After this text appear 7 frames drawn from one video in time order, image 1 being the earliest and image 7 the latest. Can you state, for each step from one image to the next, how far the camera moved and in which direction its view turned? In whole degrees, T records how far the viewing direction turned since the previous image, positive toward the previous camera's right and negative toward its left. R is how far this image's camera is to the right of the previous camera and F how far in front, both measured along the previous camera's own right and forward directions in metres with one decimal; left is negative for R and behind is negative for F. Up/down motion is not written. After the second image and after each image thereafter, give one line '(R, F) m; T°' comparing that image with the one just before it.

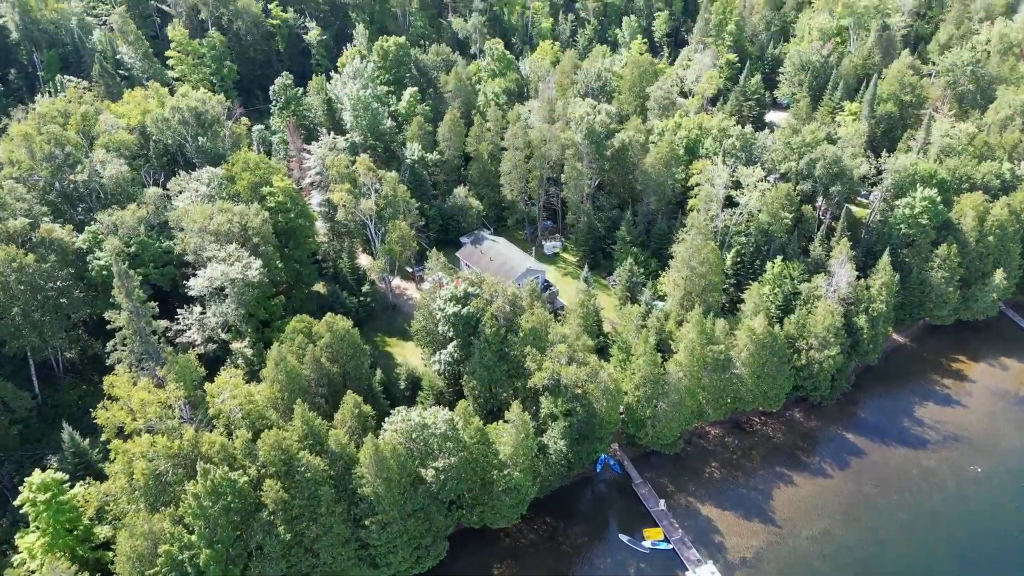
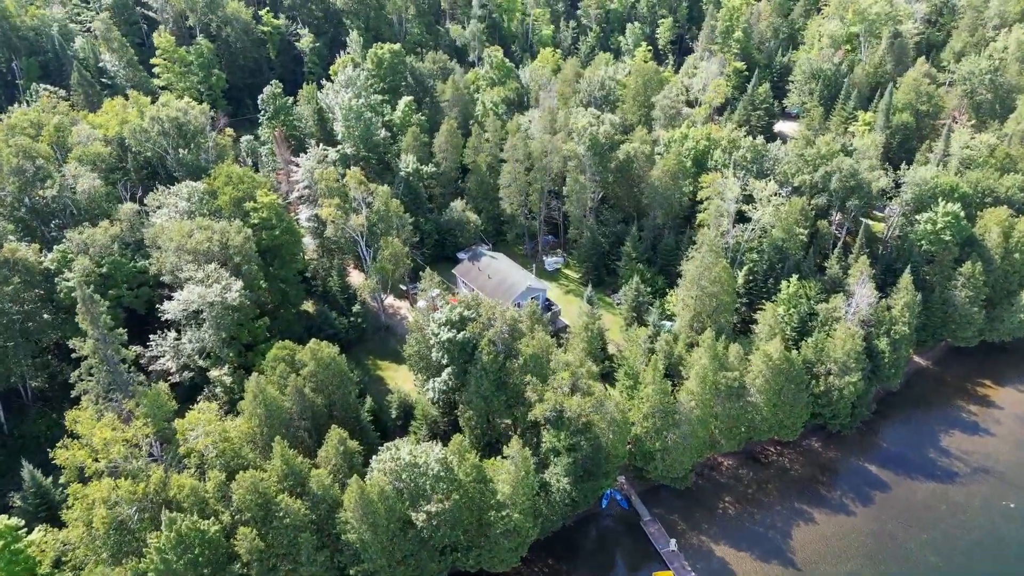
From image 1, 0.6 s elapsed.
(0.0, +4.2) m; 0°
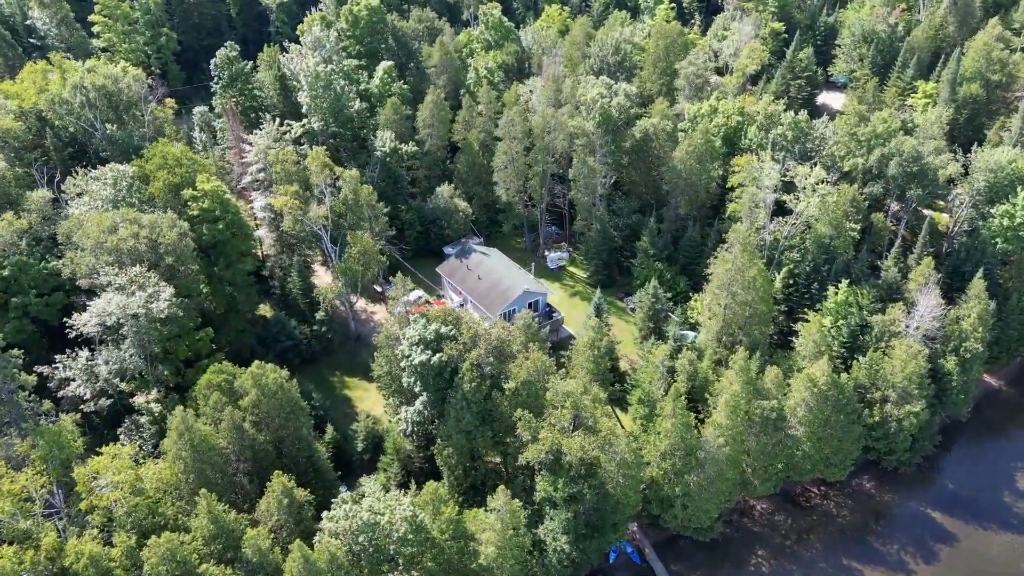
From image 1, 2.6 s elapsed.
(+1.4, +11.3) m; -1°
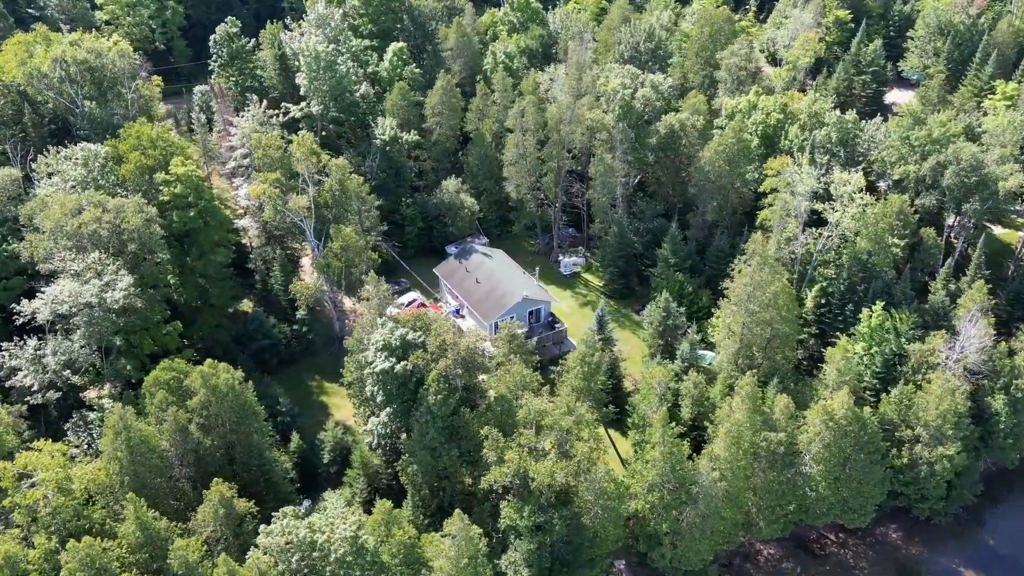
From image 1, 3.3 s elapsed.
(+5.6, +5.2) m; -6°
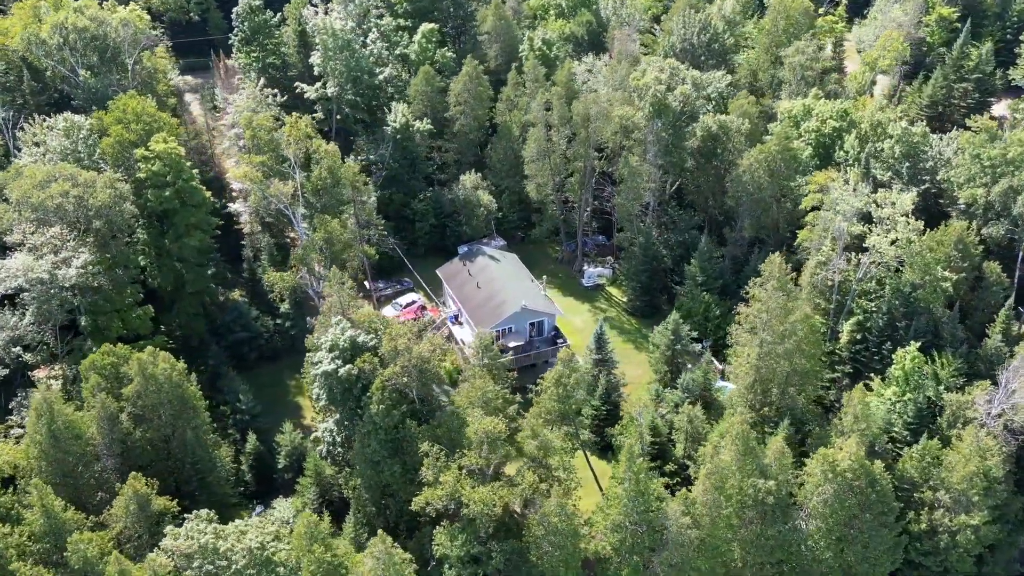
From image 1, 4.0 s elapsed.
(+7.3, +5.0) m; -9°
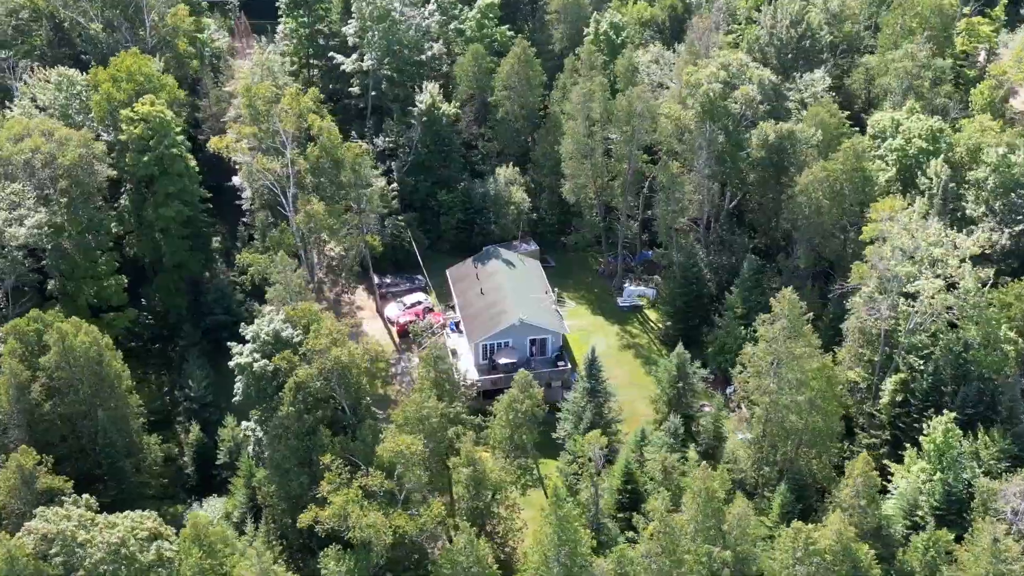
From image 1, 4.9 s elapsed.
(+9.0, +6.2) m; -12°
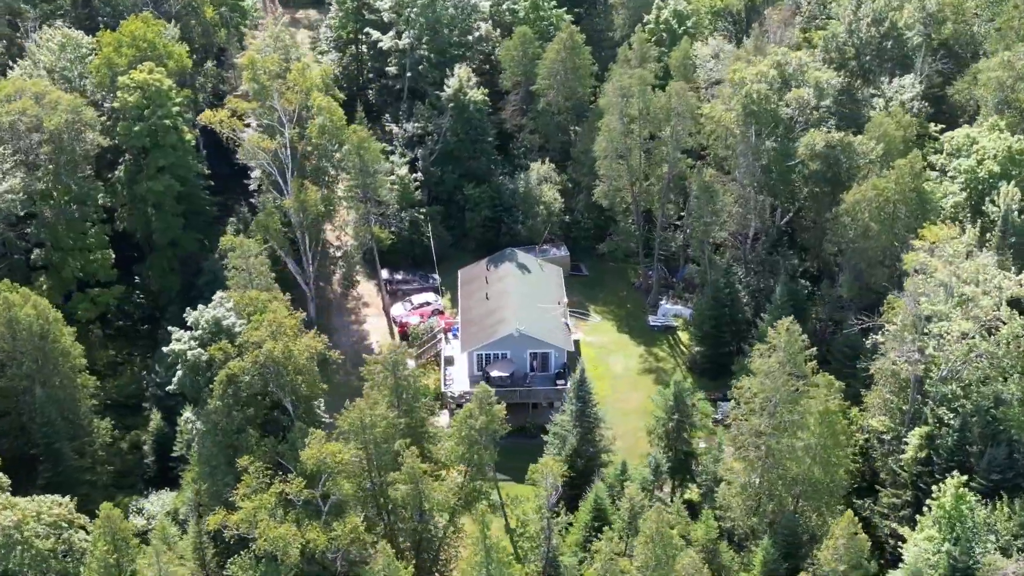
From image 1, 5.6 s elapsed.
(+6.2, +4.4) m; -9°
